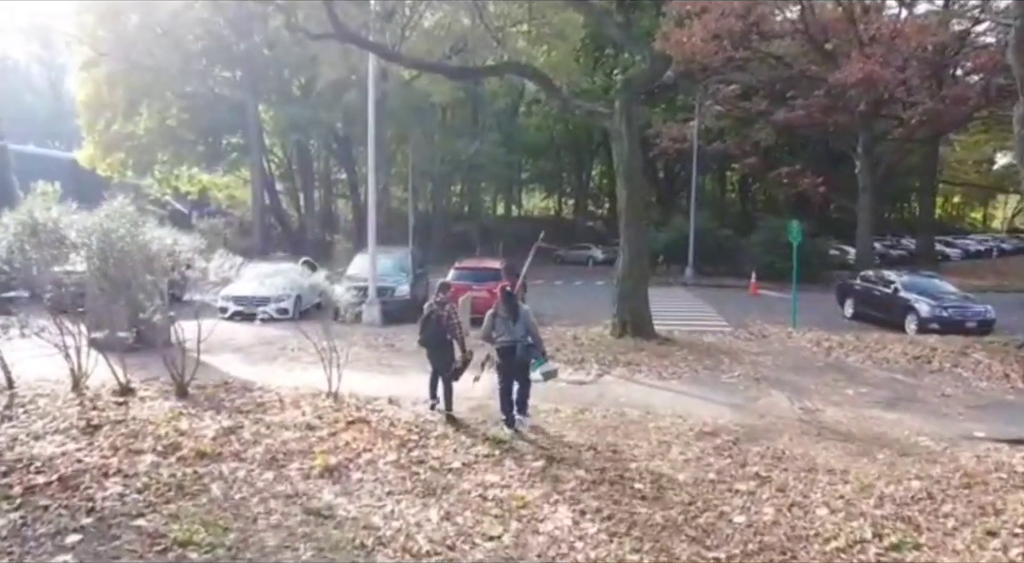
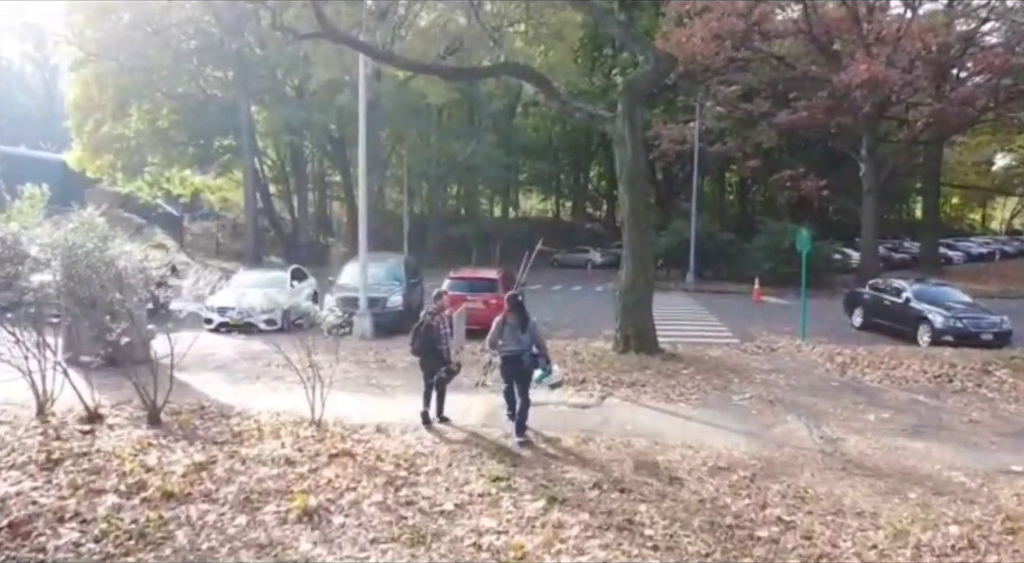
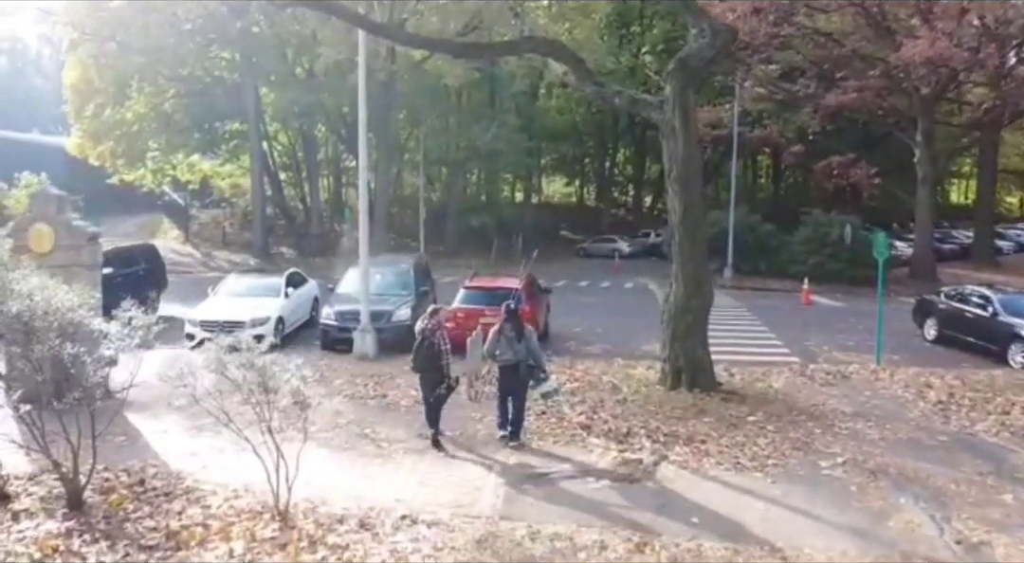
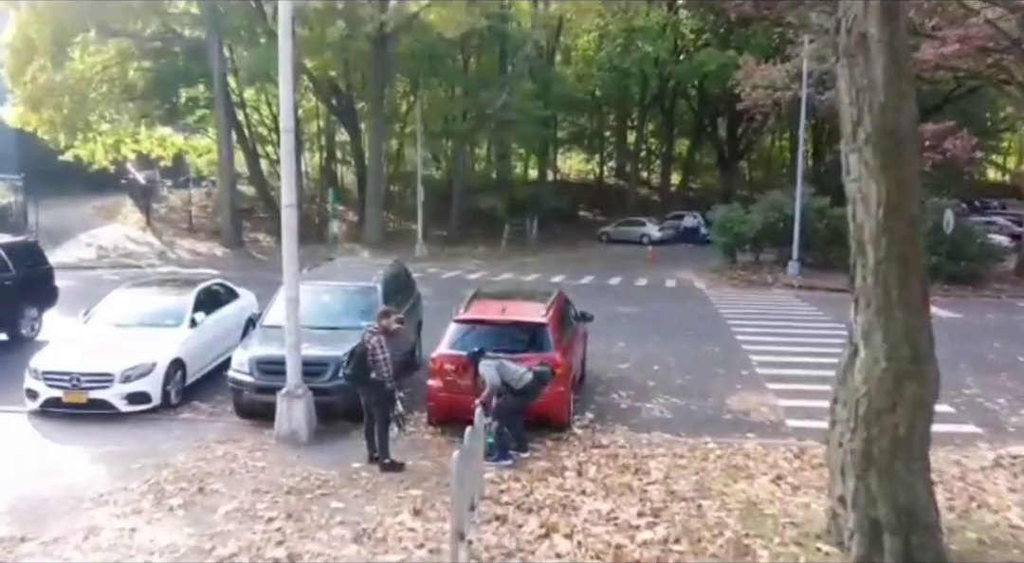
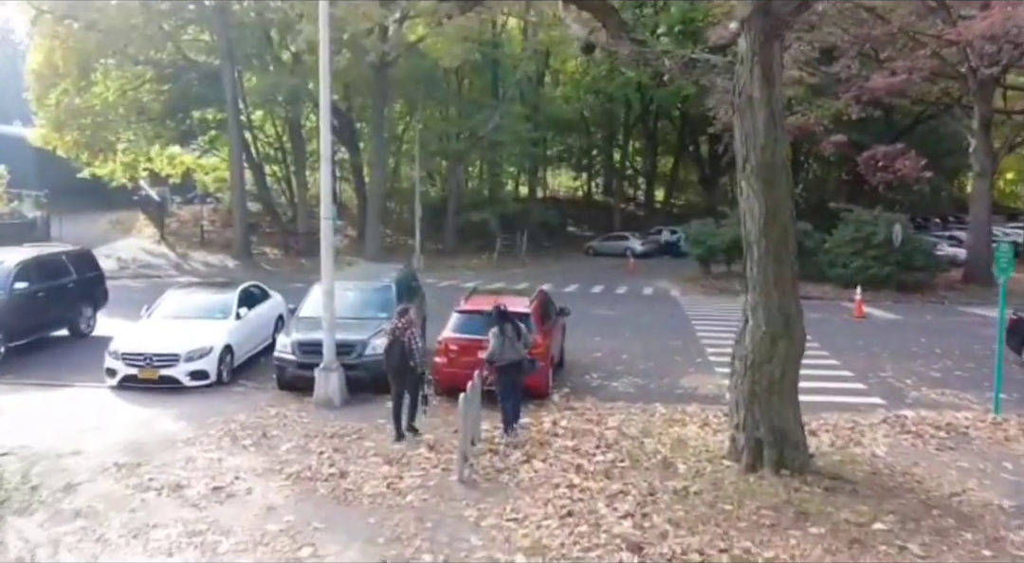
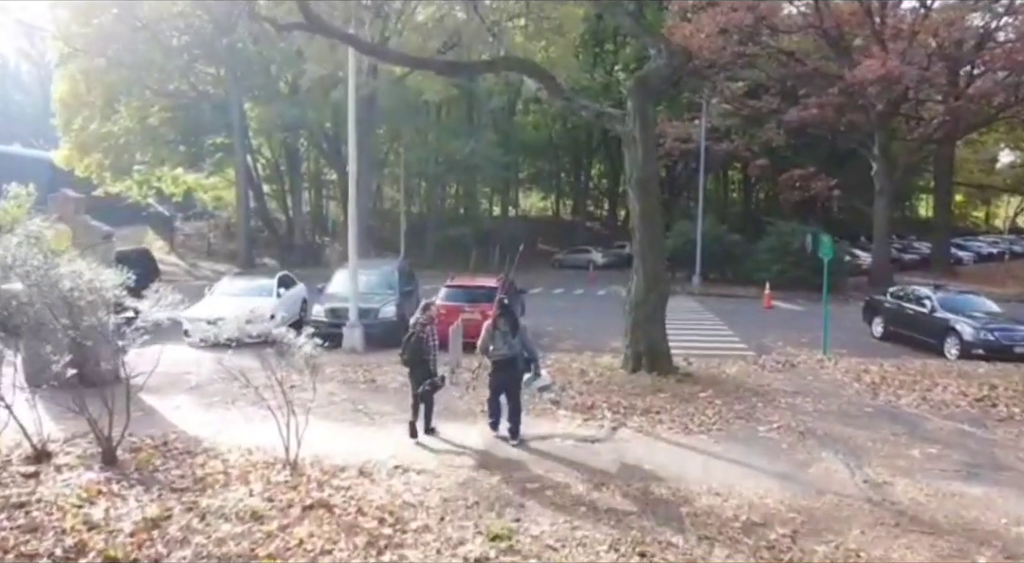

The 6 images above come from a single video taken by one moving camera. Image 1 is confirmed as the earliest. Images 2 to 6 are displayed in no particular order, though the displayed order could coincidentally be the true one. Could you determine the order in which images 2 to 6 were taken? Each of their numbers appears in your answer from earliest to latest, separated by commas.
2, 6, 3, 5, 4
